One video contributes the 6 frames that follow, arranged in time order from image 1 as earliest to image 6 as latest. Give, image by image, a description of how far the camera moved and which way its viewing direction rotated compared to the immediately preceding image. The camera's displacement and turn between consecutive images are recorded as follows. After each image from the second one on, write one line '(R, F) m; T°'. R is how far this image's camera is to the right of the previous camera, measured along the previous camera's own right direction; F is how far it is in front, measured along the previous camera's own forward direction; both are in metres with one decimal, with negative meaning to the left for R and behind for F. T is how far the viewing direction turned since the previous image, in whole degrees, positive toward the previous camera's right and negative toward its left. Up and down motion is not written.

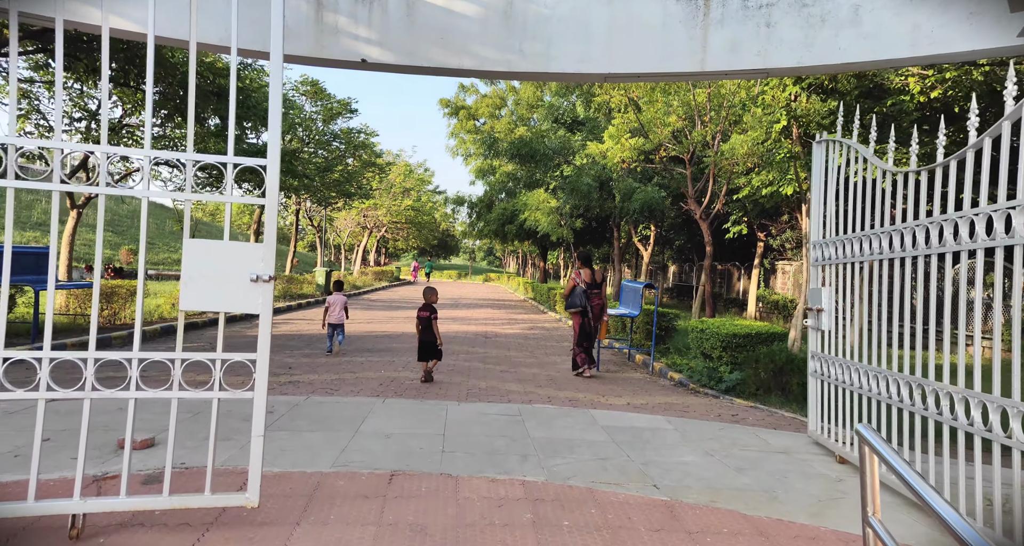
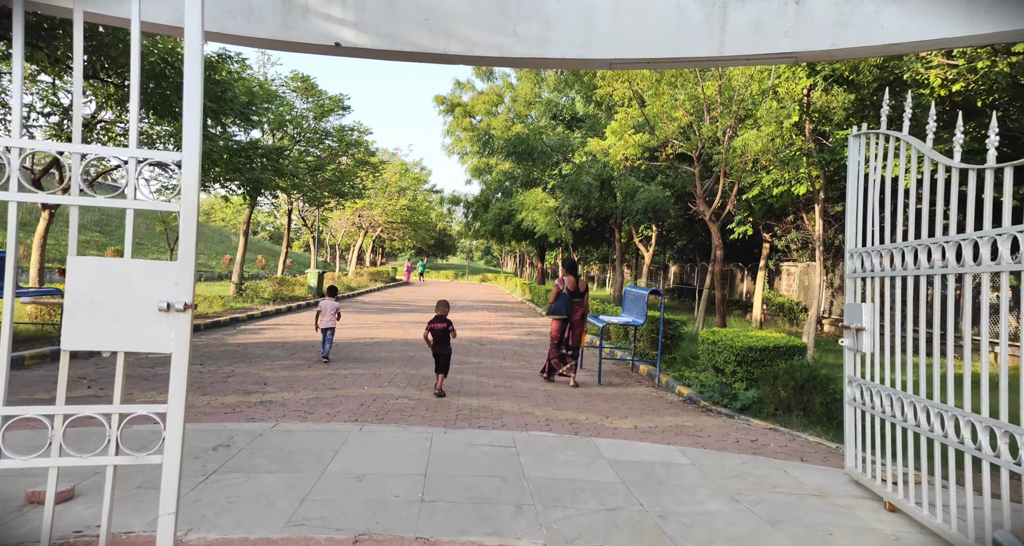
(0.0, +0.6) m; 0°
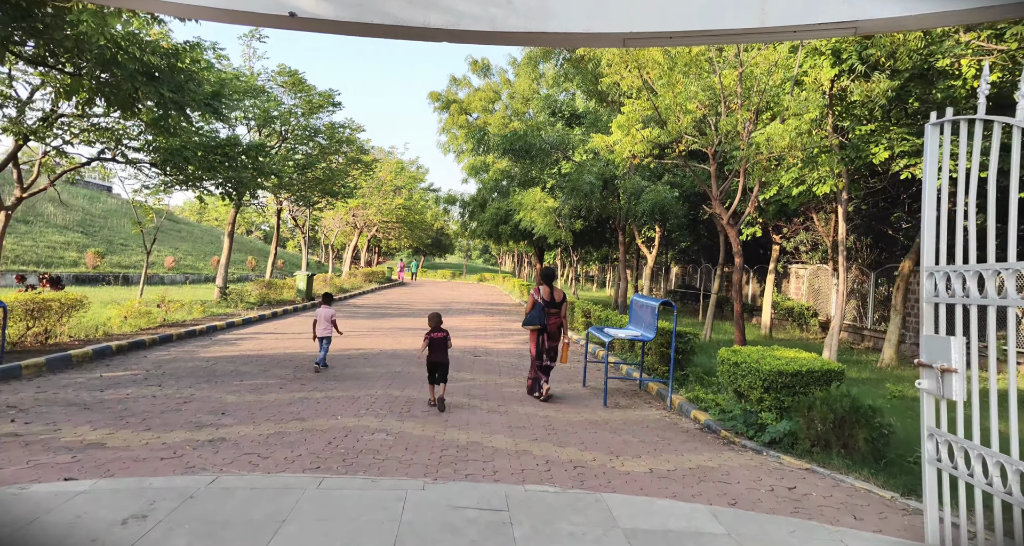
(0.0, +0.9) m; 0°
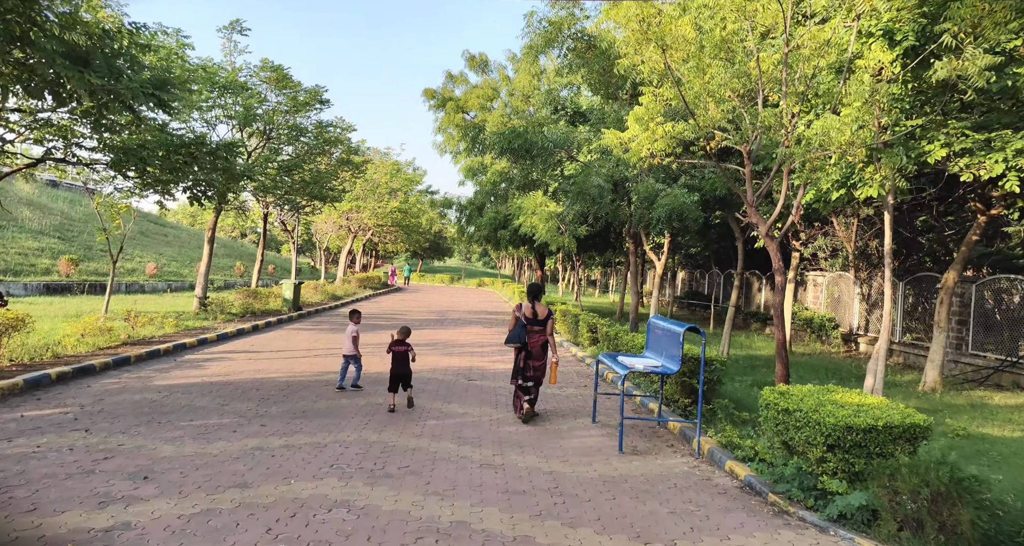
(0.0, +1.3) m; 0°
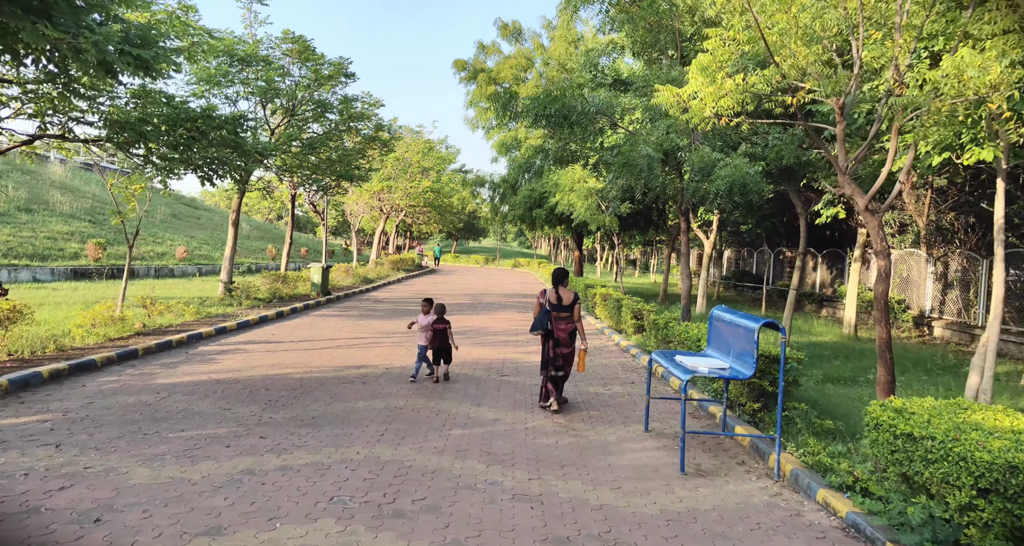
(0.0, +1.1) m; -3°
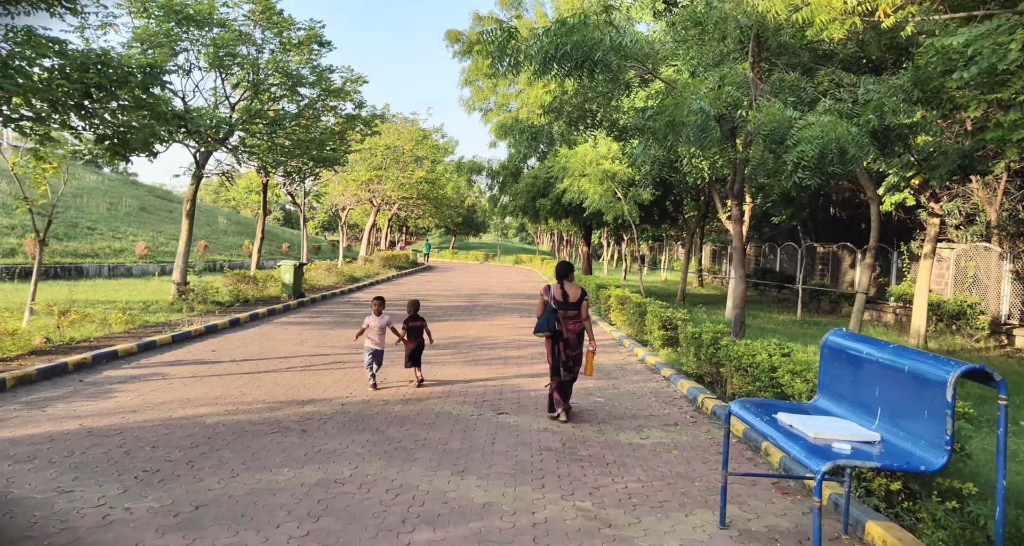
(0.0, +2.5) m; 0°
